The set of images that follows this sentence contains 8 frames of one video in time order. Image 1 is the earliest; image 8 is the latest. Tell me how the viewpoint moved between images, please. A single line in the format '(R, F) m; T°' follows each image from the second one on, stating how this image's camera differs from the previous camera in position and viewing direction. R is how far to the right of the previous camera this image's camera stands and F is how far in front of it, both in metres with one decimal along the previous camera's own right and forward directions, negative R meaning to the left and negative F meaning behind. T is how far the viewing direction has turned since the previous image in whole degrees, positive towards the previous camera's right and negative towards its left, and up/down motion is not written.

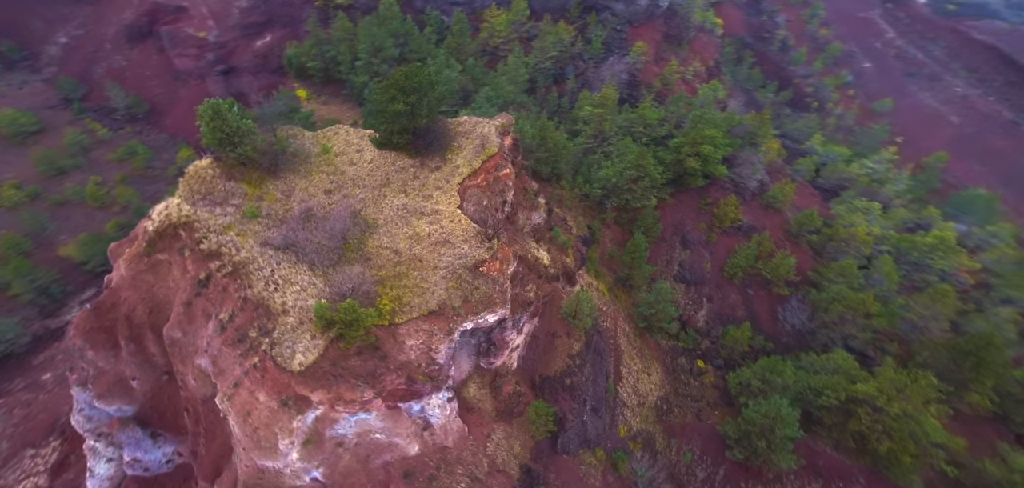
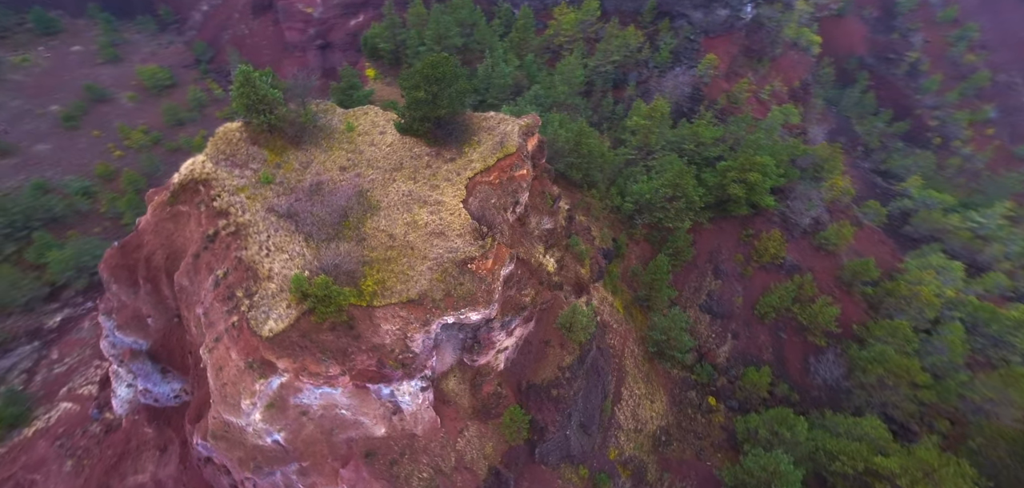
(+1.4, +0.4) m; -6°
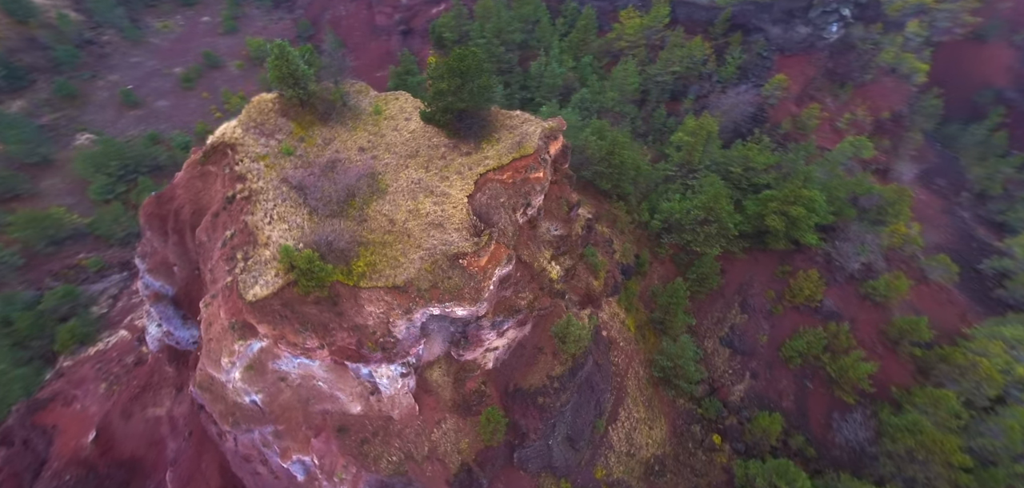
(+1.3, +0.3) m; -6°
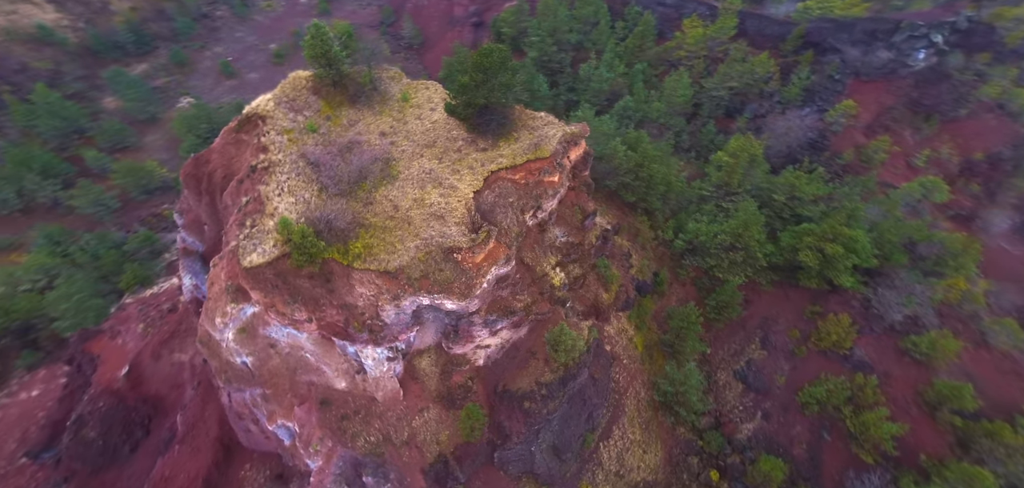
(+1.1, +0.2) m; -5°
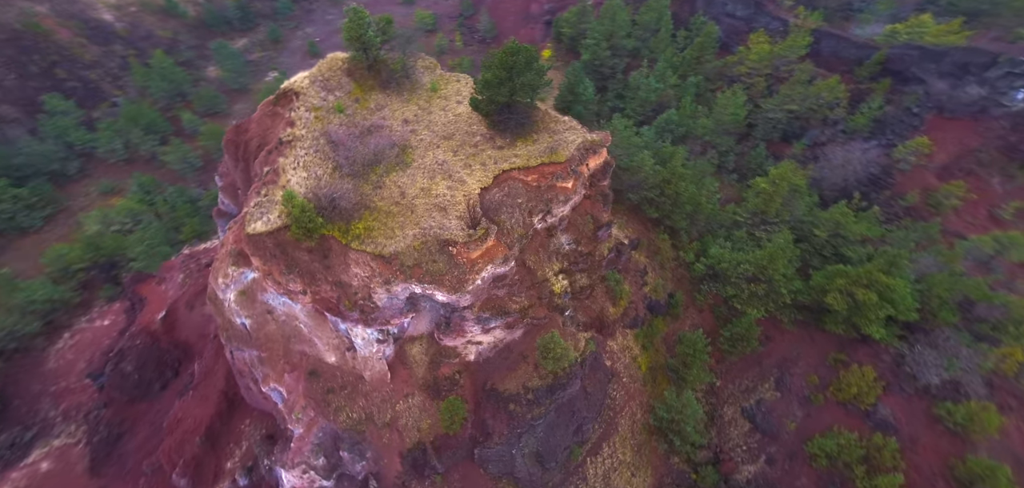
(+1.1, +0.1) m; -5°
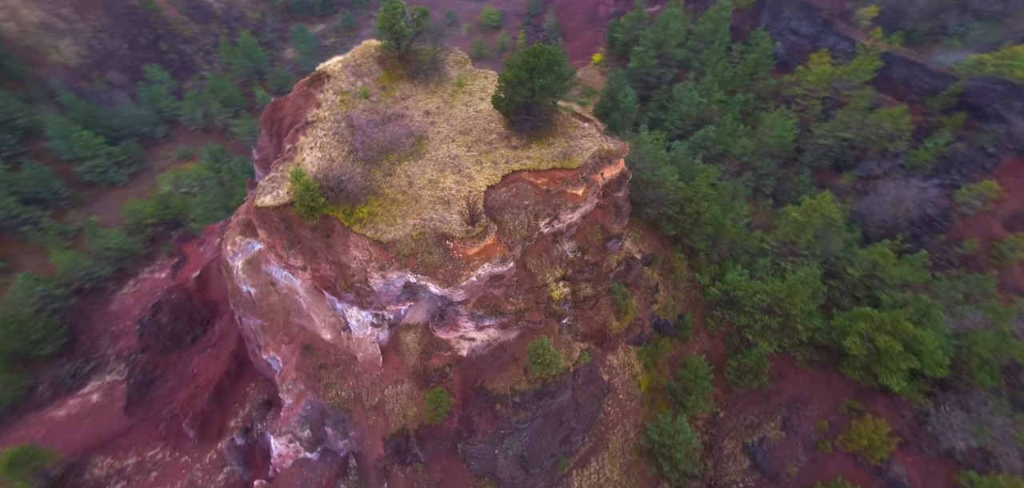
(+1.0, +0.1) m; -5°
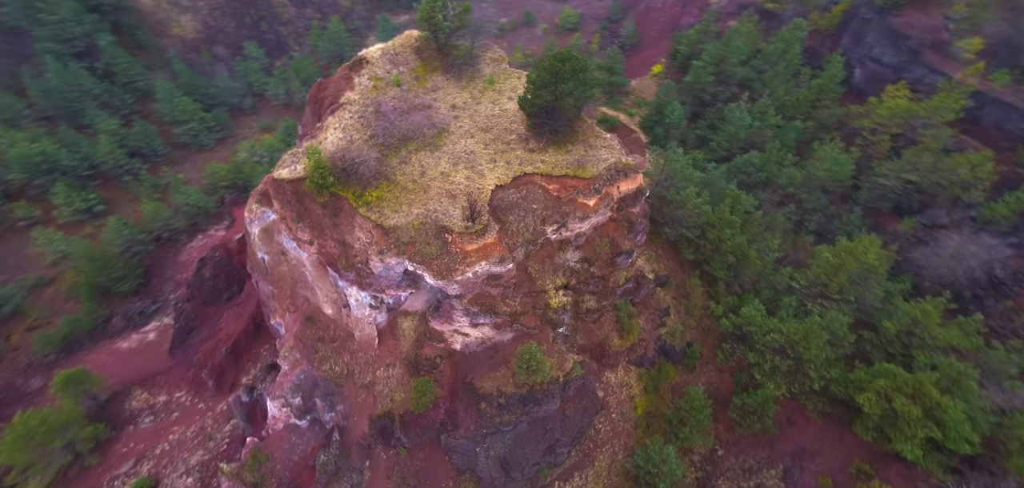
(+1.1, +0.1) m; -5°
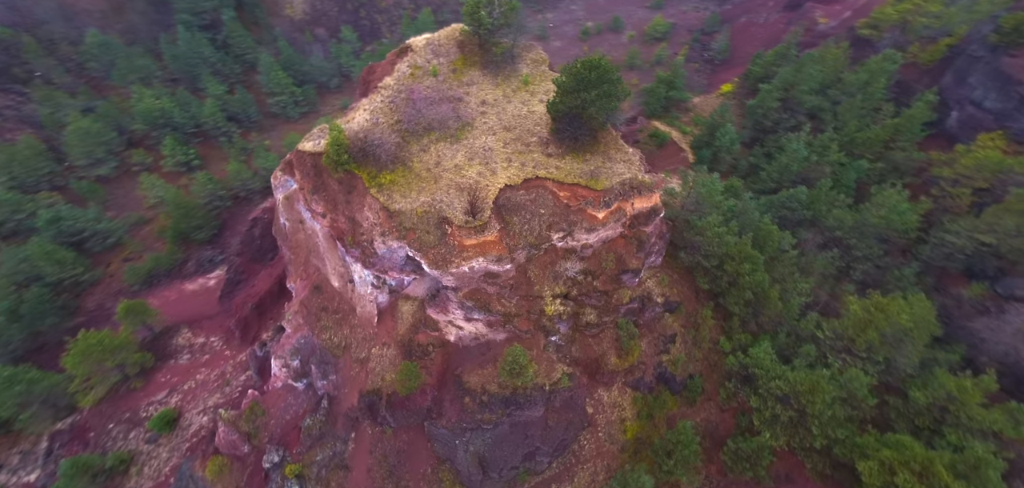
(+1.2, 0.0) m; -6°
